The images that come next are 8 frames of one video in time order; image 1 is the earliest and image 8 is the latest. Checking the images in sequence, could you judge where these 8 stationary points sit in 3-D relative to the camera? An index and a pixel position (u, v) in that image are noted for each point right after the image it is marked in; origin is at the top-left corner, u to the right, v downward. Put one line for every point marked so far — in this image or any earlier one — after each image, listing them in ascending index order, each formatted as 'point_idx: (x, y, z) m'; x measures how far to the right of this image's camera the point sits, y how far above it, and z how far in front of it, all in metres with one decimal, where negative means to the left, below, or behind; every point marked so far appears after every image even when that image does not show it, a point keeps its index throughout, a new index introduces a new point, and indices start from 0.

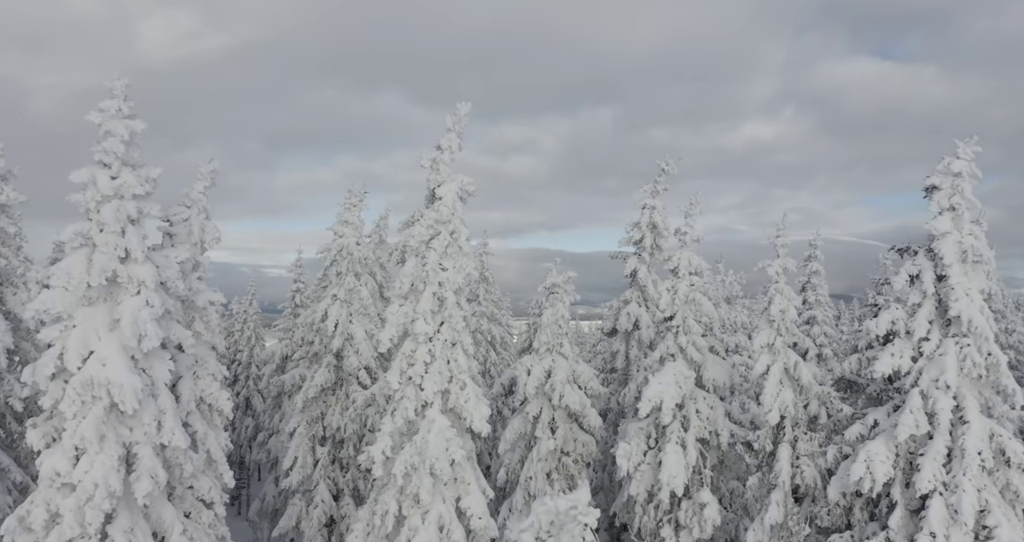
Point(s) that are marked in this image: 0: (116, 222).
0: (-7.9, +1.0, +14.2) m
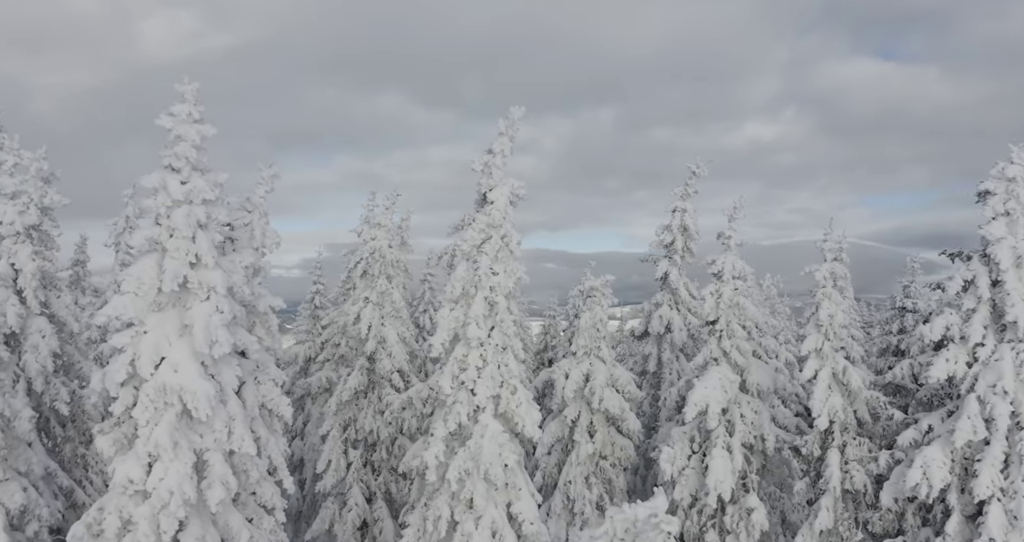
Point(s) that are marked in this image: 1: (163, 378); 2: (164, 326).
0: (-6.5, +0.9, +14.1) m
1: (-6.7, -2.1, +13.7) m
2: (-6.9, -1.1, +14.2) m
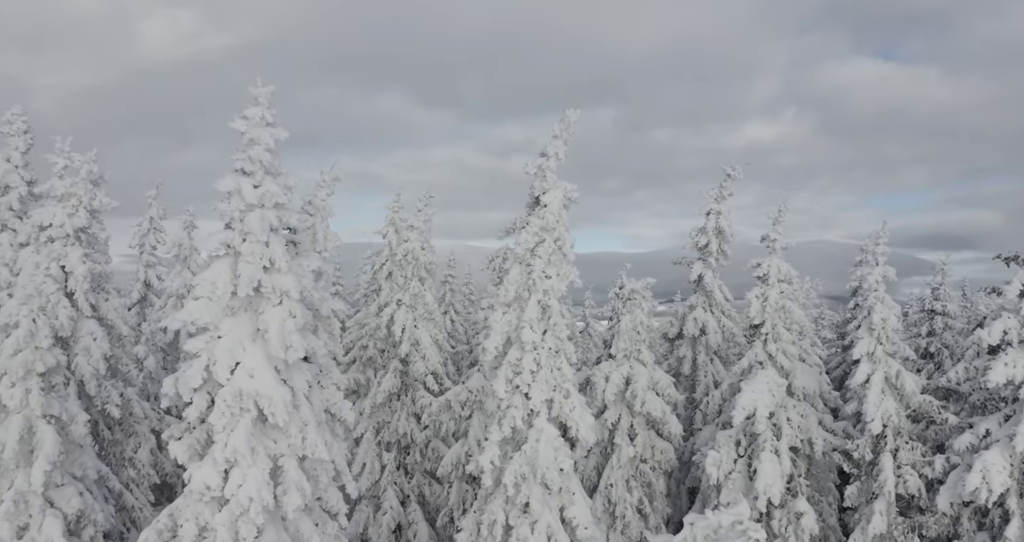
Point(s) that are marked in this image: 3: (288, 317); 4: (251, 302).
0: (-4.9, +0.8, +14.0) m
1: (-5.2, -2.2, +13.6) m
2: (-5.4, -1.2, +14.0) m
3: (-4.5, -0.9, +14.2) m
4: (-5.3, -0.7, +14.4) m
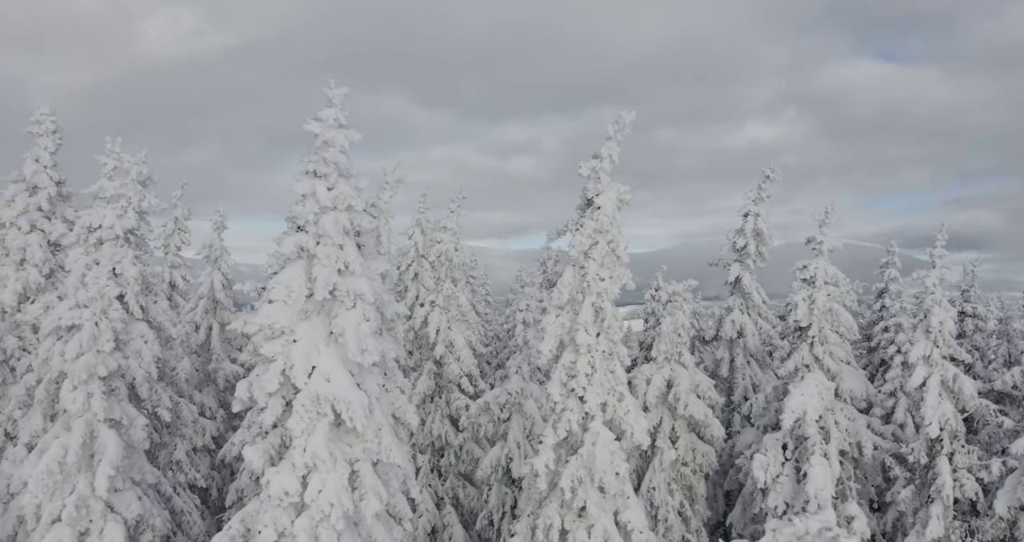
0: (-3.4, +0.7, +13.9) m
1: (-3.7, -2.2, +13.4) m
2: (-3.9, -1.2, +13.9) m
3: (-3.0, -1.0, +14.0) m
4: (-3.8, -0.7, +14.3) m
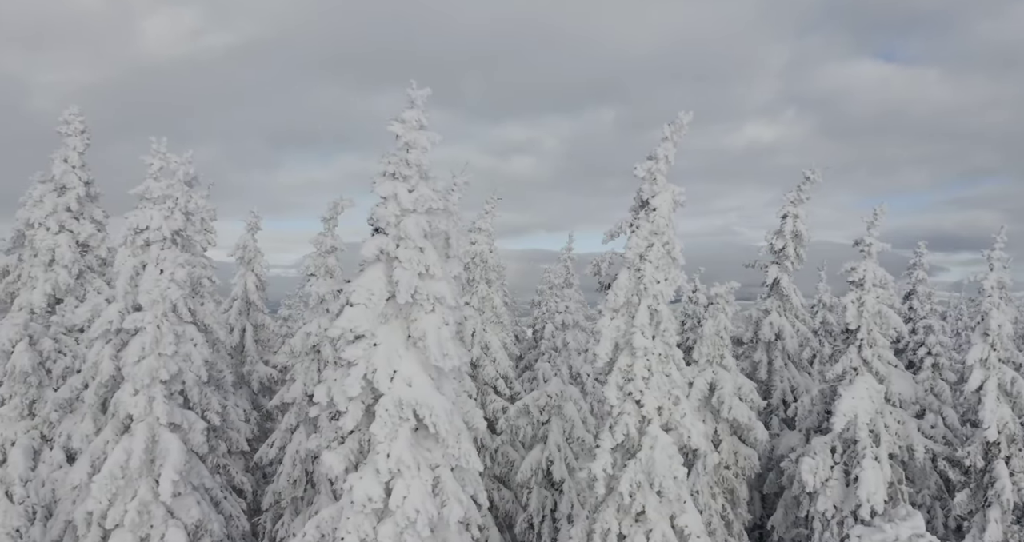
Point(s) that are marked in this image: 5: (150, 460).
0: (-1.8, +0.7, +13.7) m
1: (-2.1, -2.3, +13.3) m
2: (-2.3, -1.3, +13.7) m
3: (-1.4, -1.0, +13.8) m
4: (-2.2, -0.8, +14.1) m
5: (-8.6, -4.5, +16.7) m
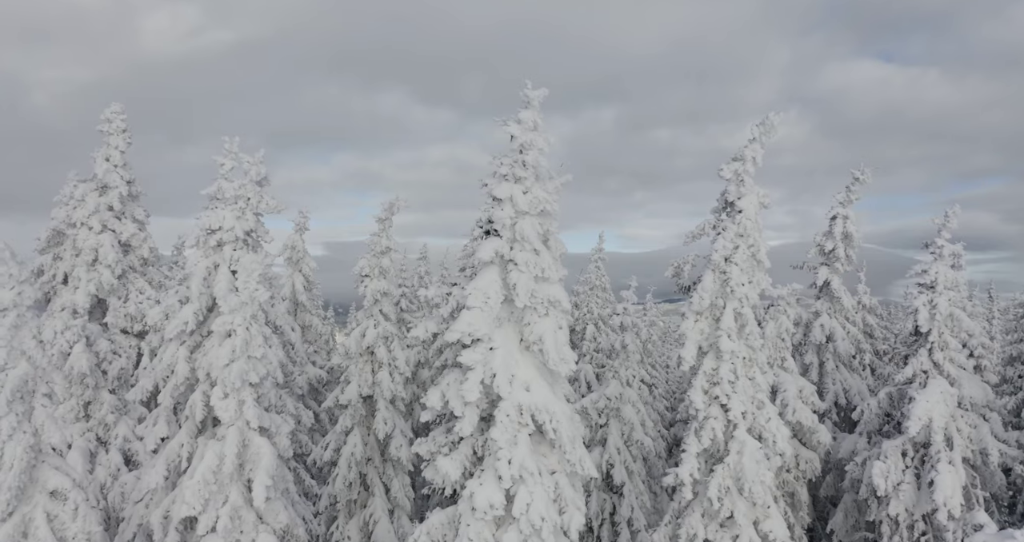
0: (+0.4, +0.6, +13.4) m
1: (+0.1, -2.4, +13.0) m
2: (-0.1, -1.4, +13.5) m
3: (+0.9, -1.1, +13.6) m
4: (+0.1, -0.8, +13.8) m
5: (-6.3, -4.5, +16.4) m
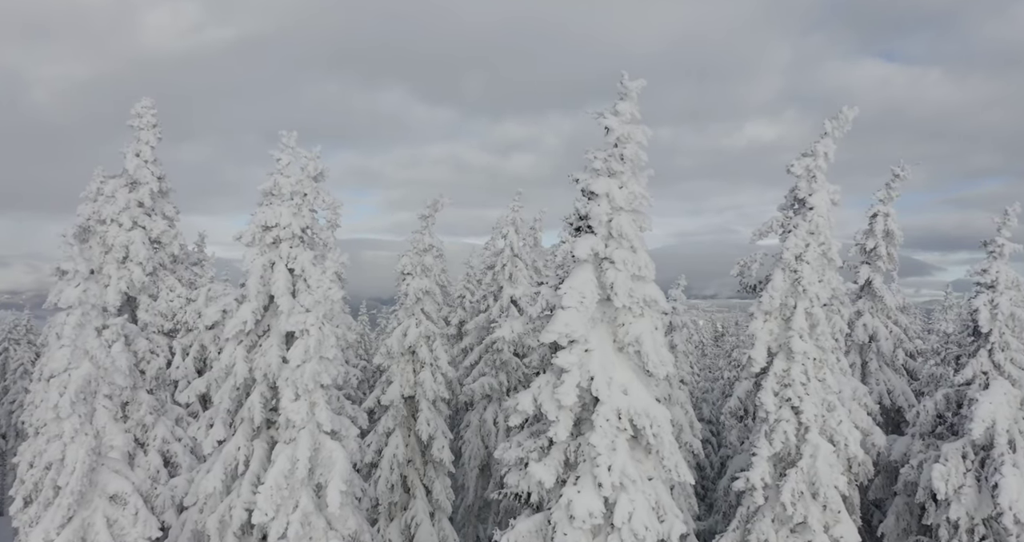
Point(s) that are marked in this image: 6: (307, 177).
0: (+2.2, +0.6, +13.0) m
1: (+1.9, -2.3, +12.6) m
2: (+1.7, -1.3, +13.0) m
3: (+2.6, -1.1, +13.1) m
4: (+1.8, -0.8, +13.4) m
5: (-4.6, -4.5, +15.9) m
6: (-5.7, +2.6, +19.7) m
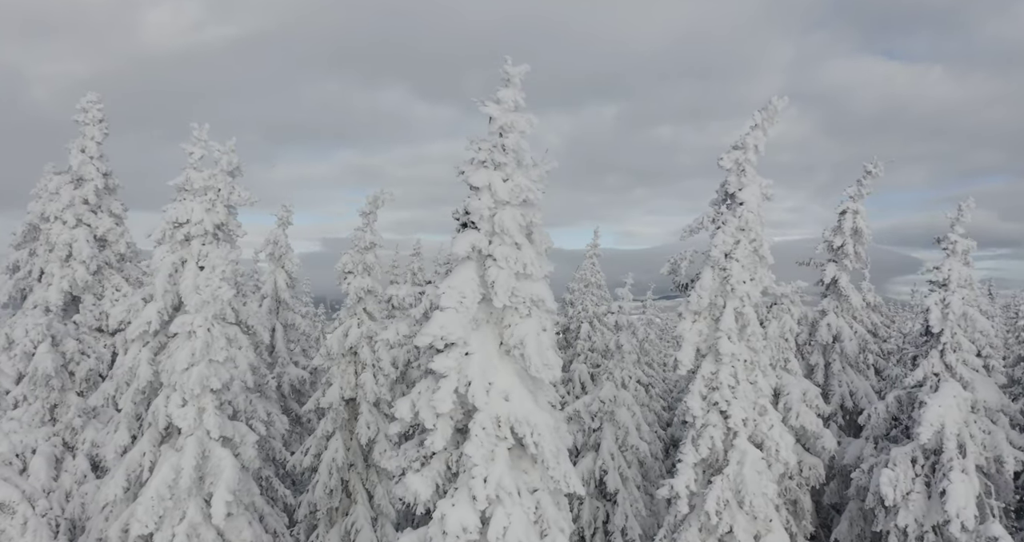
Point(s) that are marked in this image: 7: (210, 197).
0: (0.0, +0.7, +12.2) m
1: (-0.3, -2.3, +11.8) m
2: (-0.5, -1.3, +12.2) m
3: (+0.5, -1.0, +12.3) m
4: (-0.3, -0.8, +12.6) m
5: (-6.7, -4.4, +15.1) m
6: (-7.8, +2.7, +18.9) m
7: (-8.0, +2.0, +18.7) m
